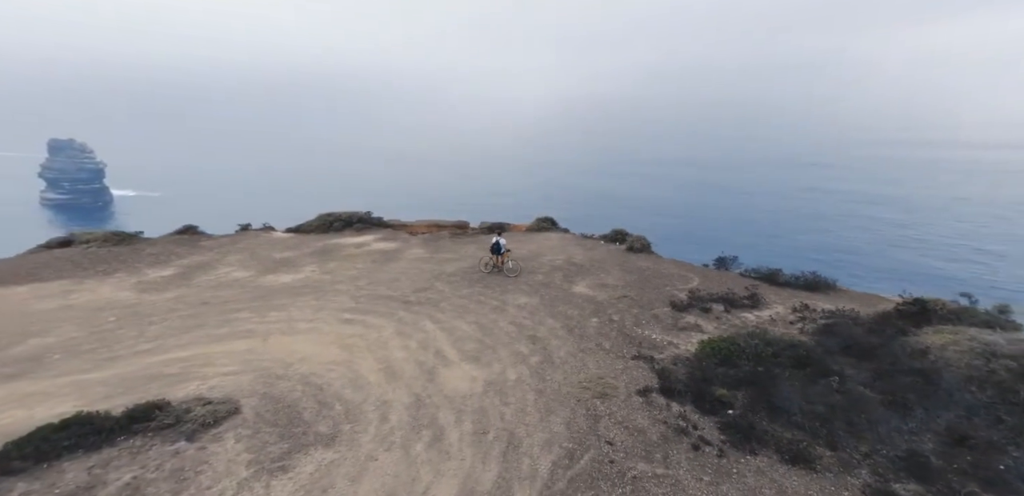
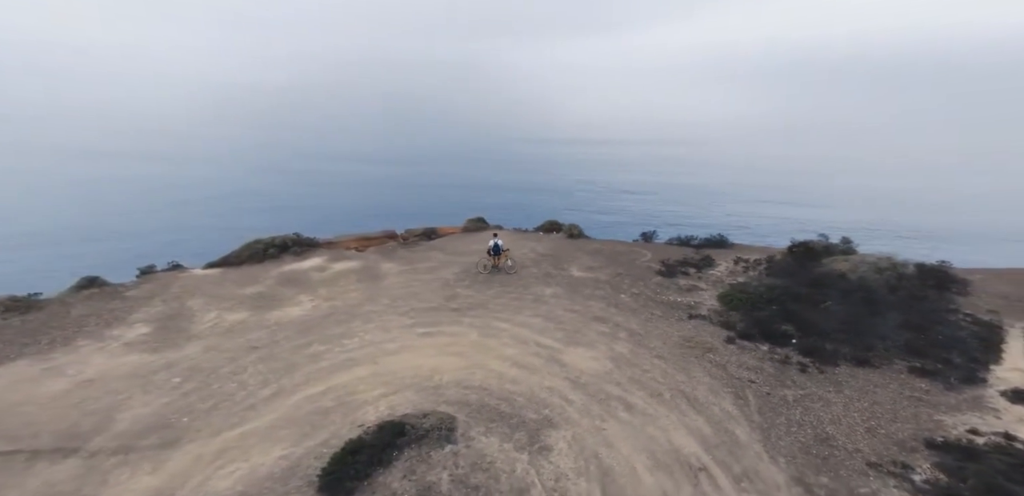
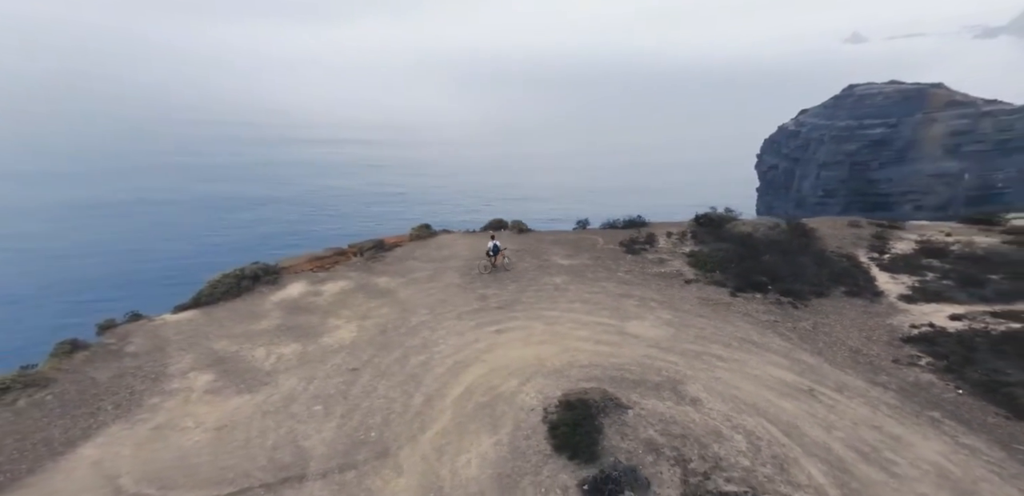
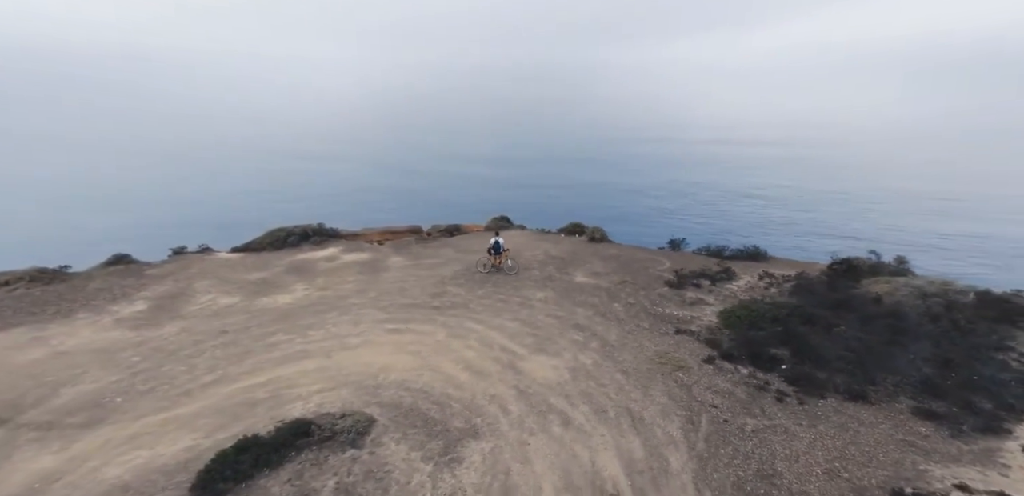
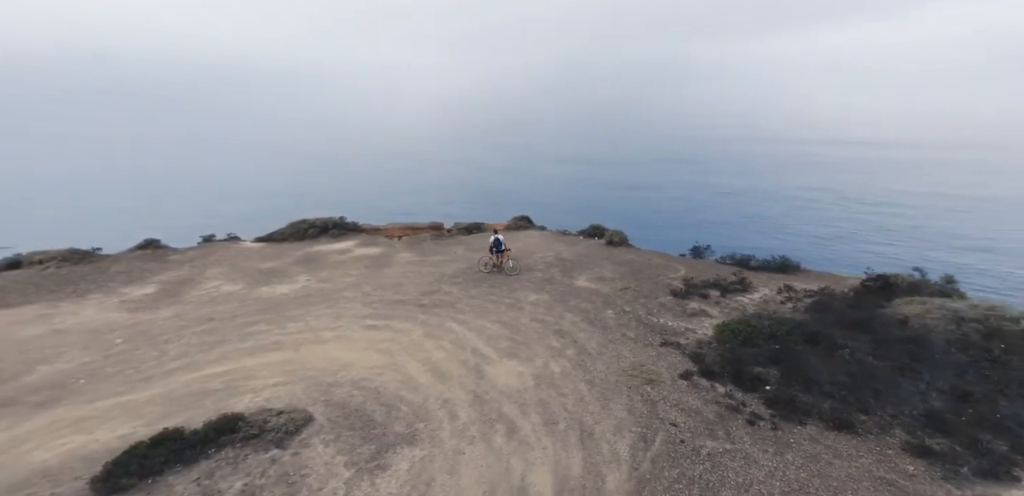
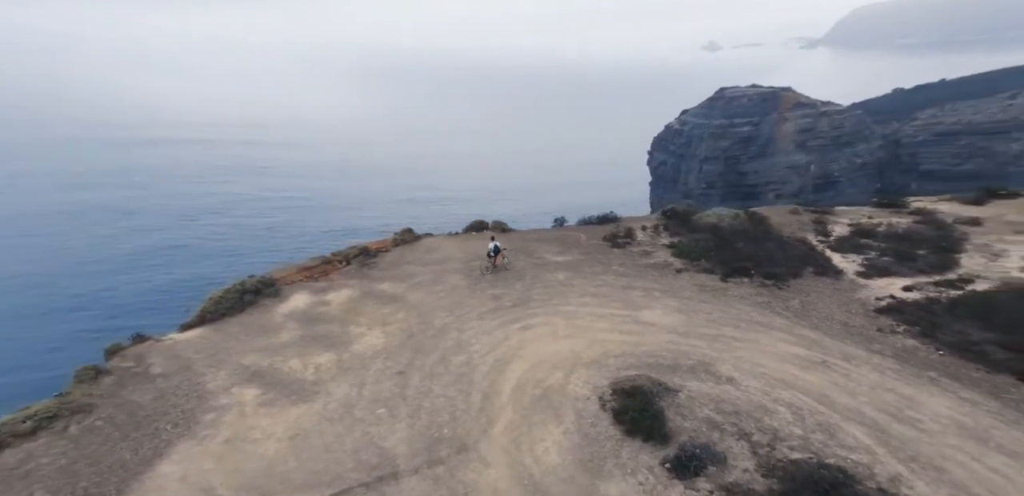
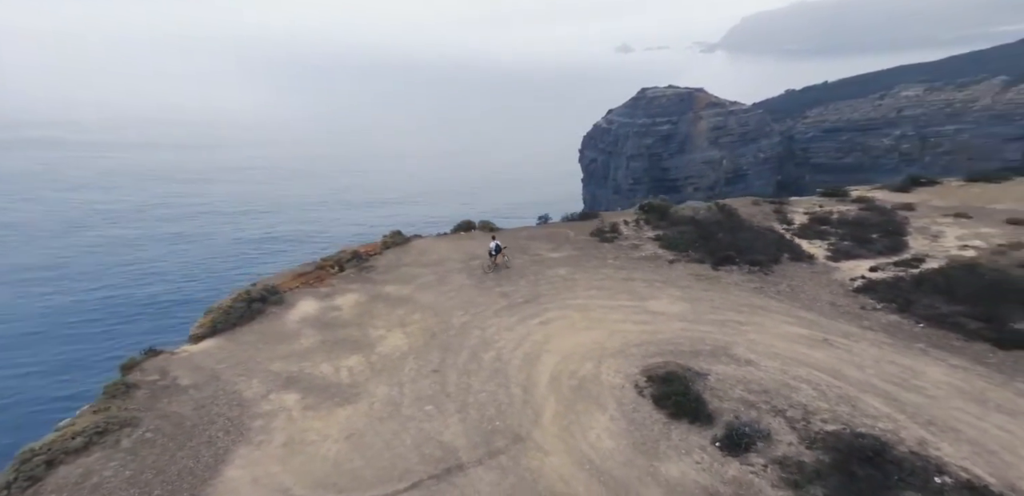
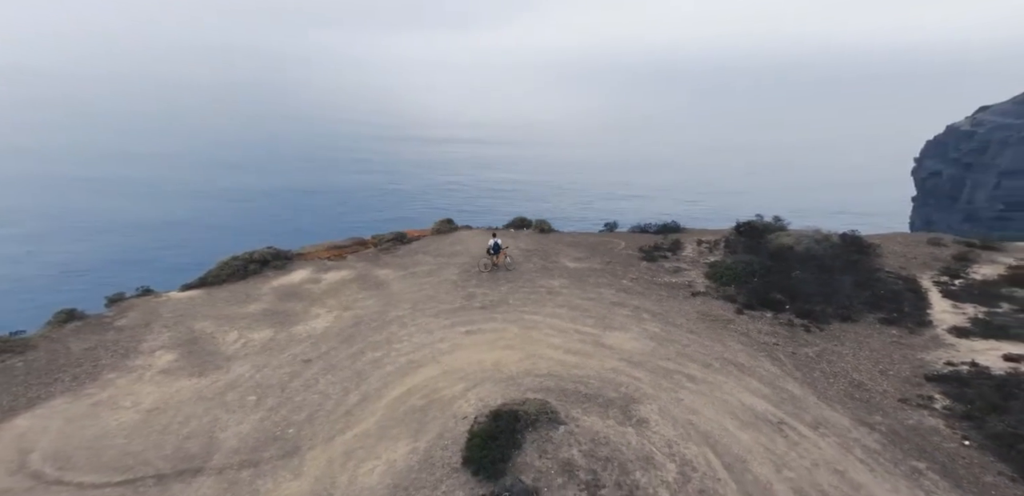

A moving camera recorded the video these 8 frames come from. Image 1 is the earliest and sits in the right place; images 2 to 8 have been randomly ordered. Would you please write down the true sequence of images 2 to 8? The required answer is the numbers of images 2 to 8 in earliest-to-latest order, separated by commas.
5, 4, 2, 8, 3, 6, 7
